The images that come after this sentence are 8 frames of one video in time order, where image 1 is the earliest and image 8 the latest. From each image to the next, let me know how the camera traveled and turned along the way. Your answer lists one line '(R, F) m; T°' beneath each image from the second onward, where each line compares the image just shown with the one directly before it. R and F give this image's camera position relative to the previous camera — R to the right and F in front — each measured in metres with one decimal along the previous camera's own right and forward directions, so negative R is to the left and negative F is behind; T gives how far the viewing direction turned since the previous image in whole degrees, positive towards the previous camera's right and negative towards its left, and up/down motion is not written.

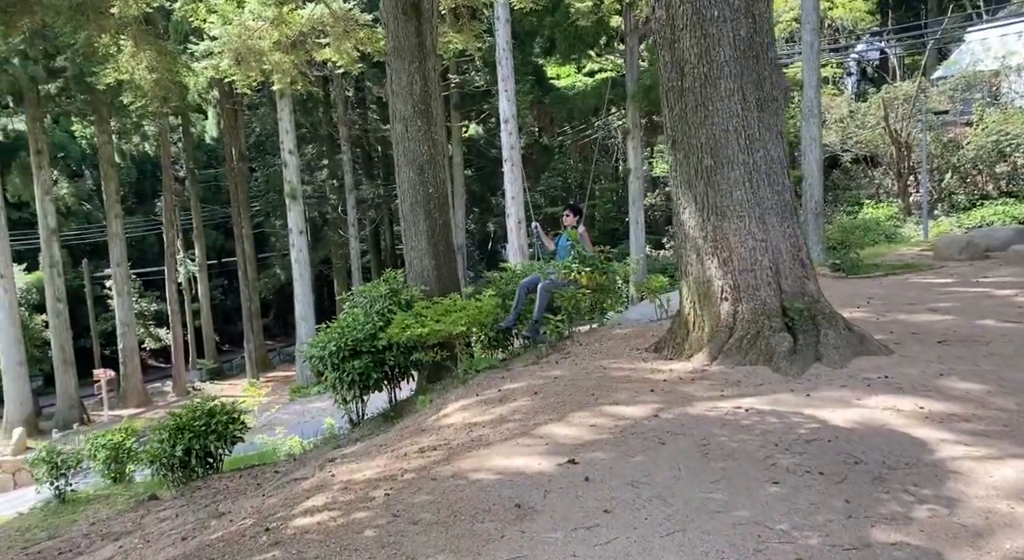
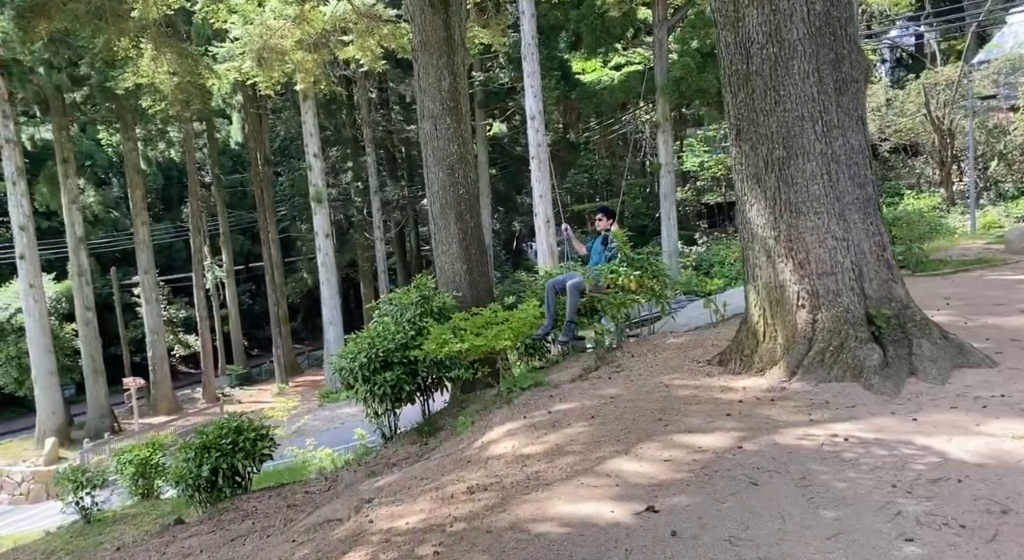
(-0.2, +0.9) m; -1°
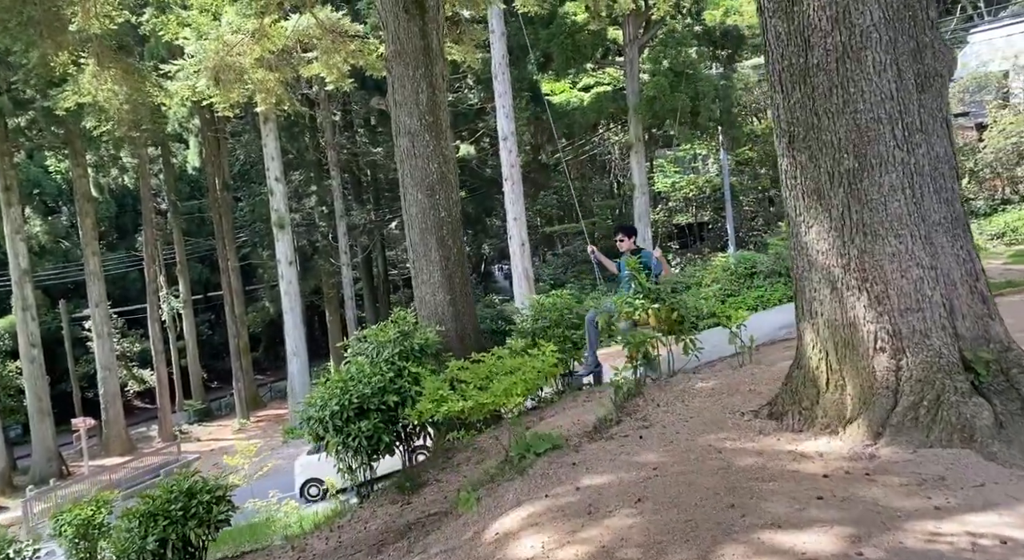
(-0.3, +1.5) m; +2°
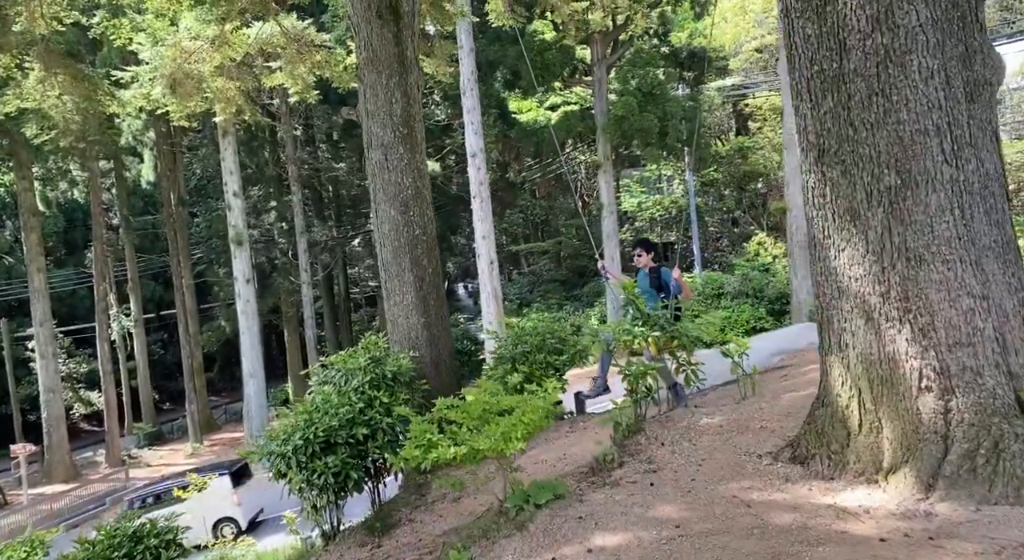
(-0.2, +0.8) m; +2°
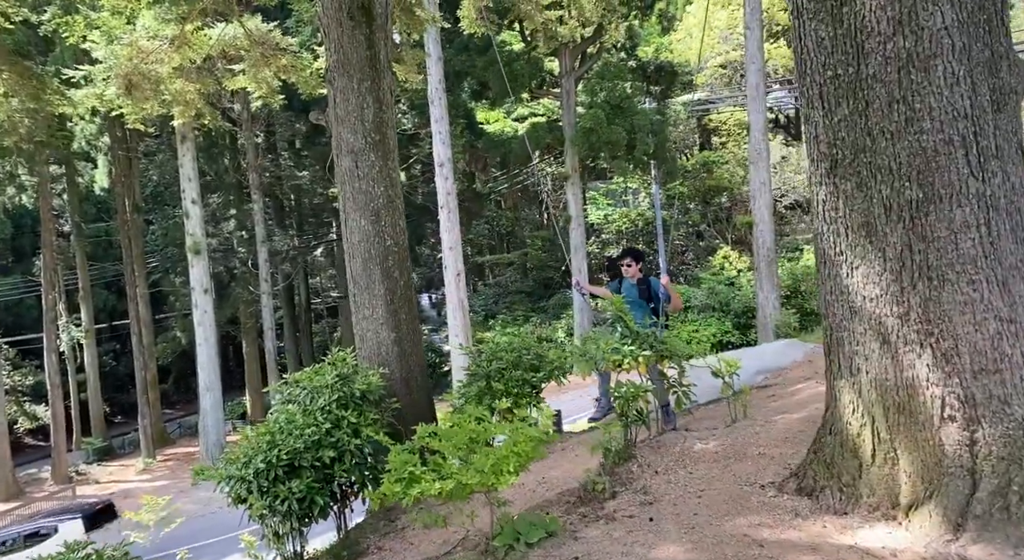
(-0.2, +0.5) m; +2°
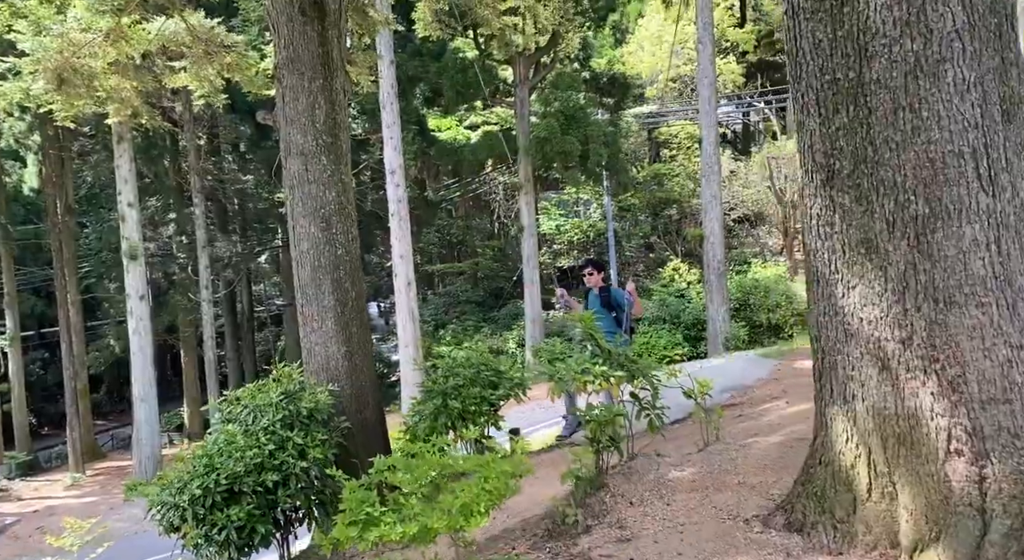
(-0.1, +0.5) m; +3°
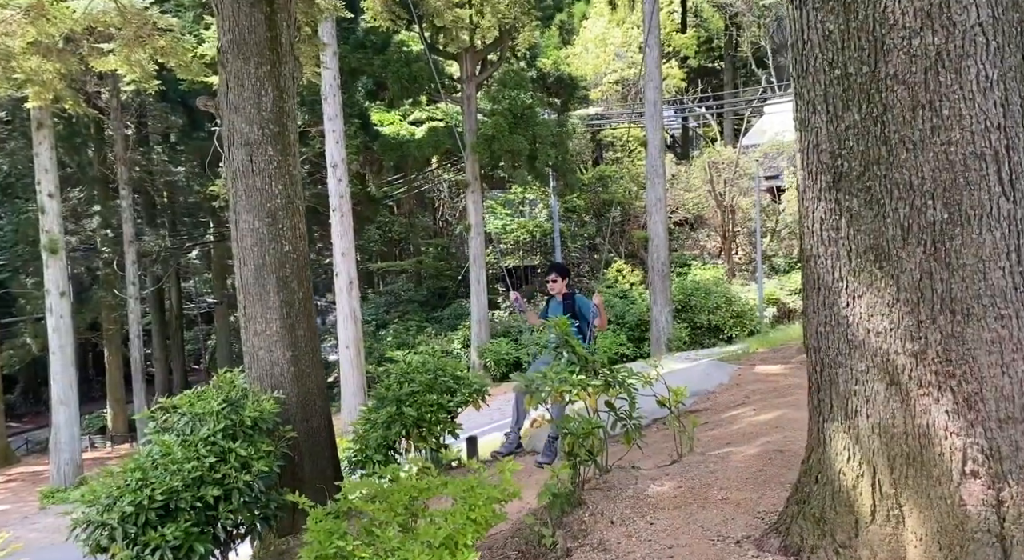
(-0.2, +0.4) m; +3°
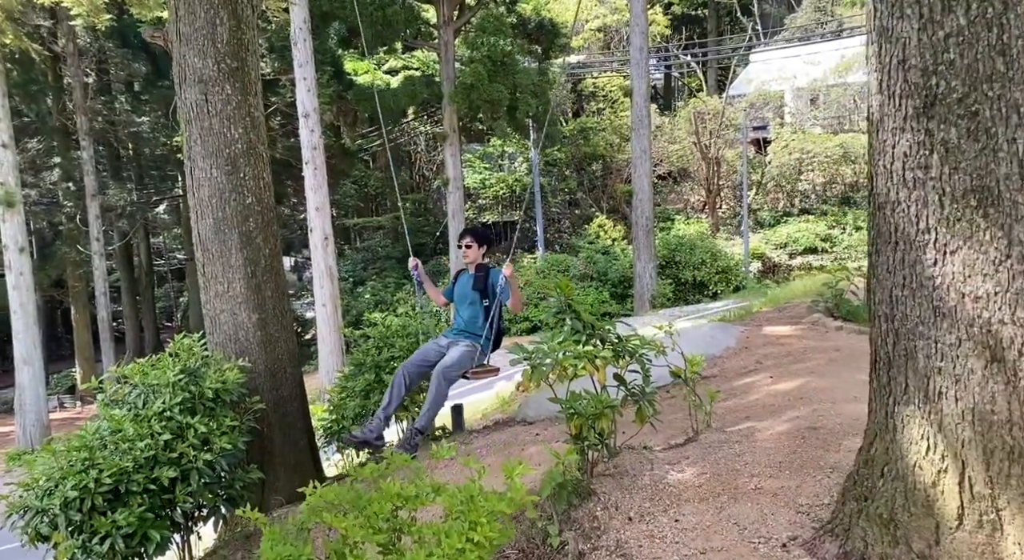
(-0.1, +1.0) m; +1°
